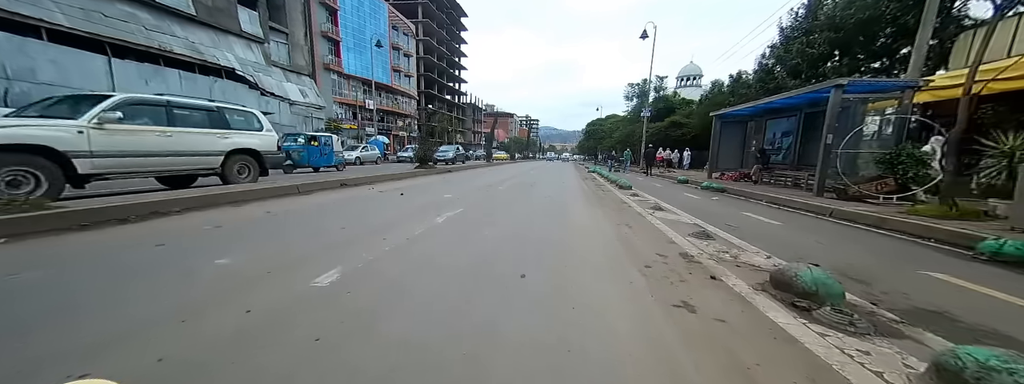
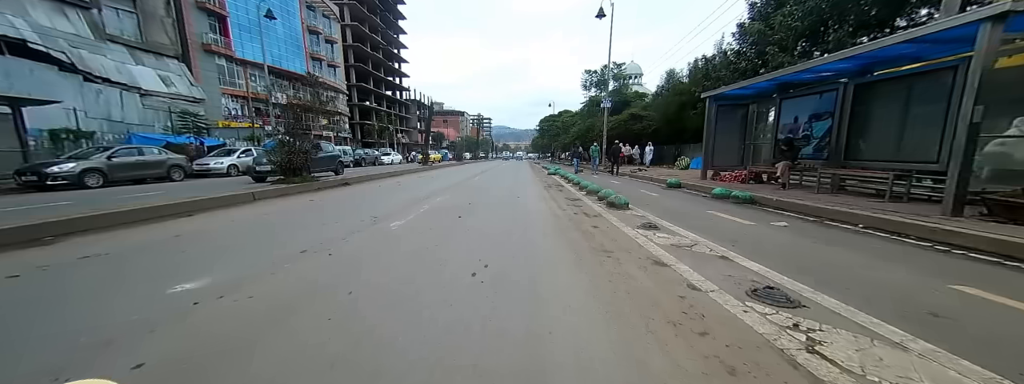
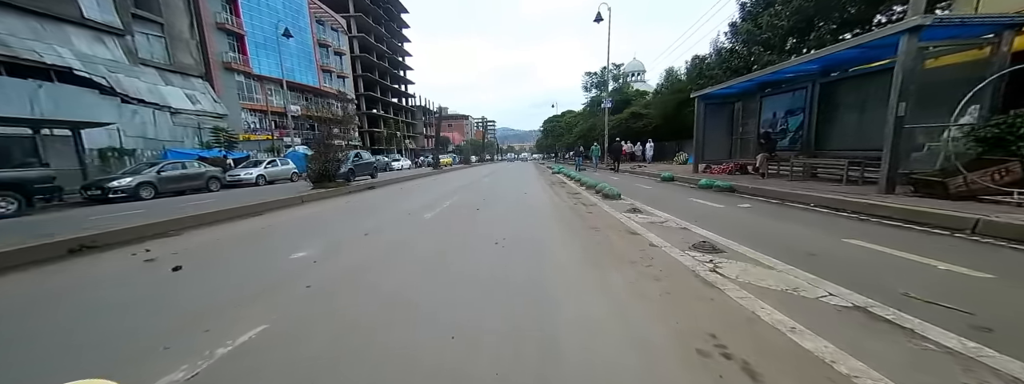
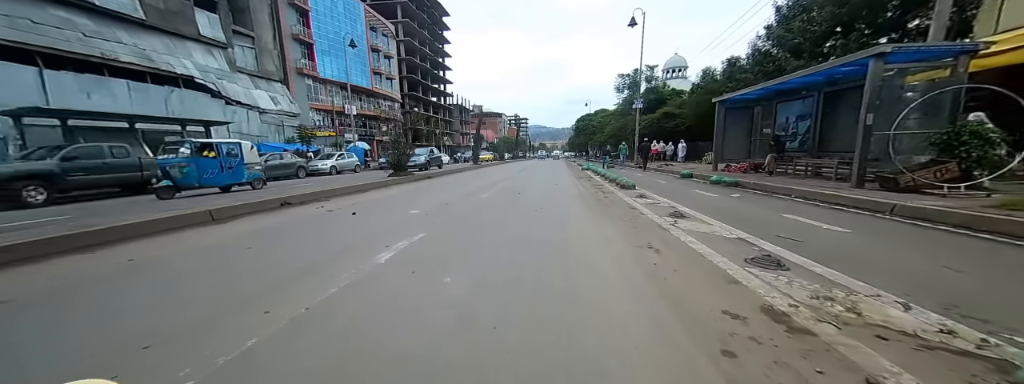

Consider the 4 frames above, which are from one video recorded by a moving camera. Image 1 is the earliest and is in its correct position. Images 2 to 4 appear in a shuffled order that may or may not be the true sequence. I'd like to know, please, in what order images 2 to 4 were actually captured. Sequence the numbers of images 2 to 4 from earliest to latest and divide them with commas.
4, 3, 2
